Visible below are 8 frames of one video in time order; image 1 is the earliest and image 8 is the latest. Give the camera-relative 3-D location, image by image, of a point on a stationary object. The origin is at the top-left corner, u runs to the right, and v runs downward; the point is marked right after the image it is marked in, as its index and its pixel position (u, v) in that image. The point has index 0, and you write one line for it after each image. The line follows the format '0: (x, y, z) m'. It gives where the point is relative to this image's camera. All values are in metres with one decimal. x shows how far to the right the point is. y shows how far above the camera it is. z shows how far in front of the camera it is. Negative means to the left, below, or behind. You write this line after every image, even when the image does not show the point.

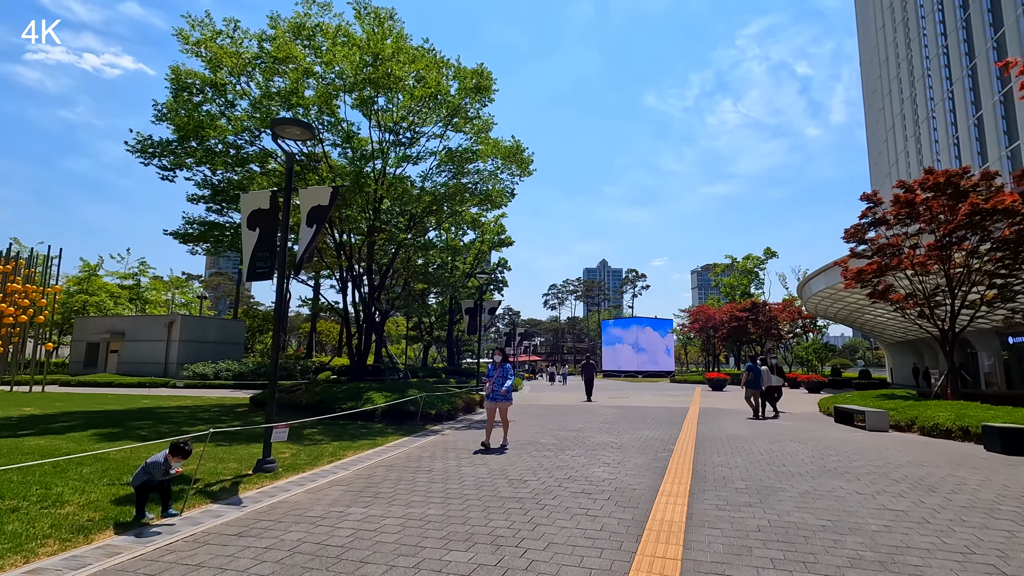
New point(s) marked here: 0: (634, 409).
0: (+3.9, -3.9, +17.5) m
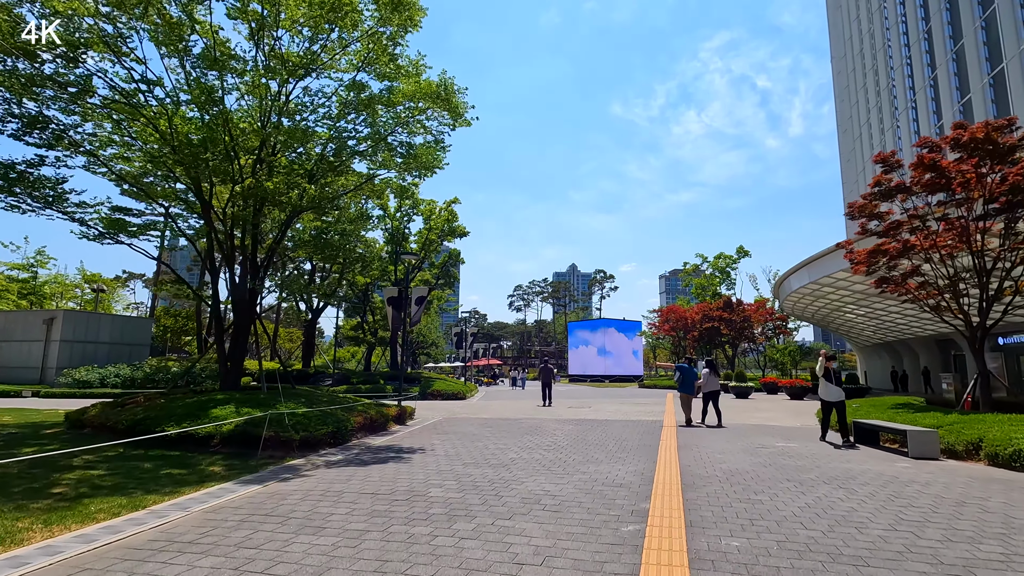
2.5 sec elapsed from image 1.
0: (+2.1, -3.5, +13.9) m
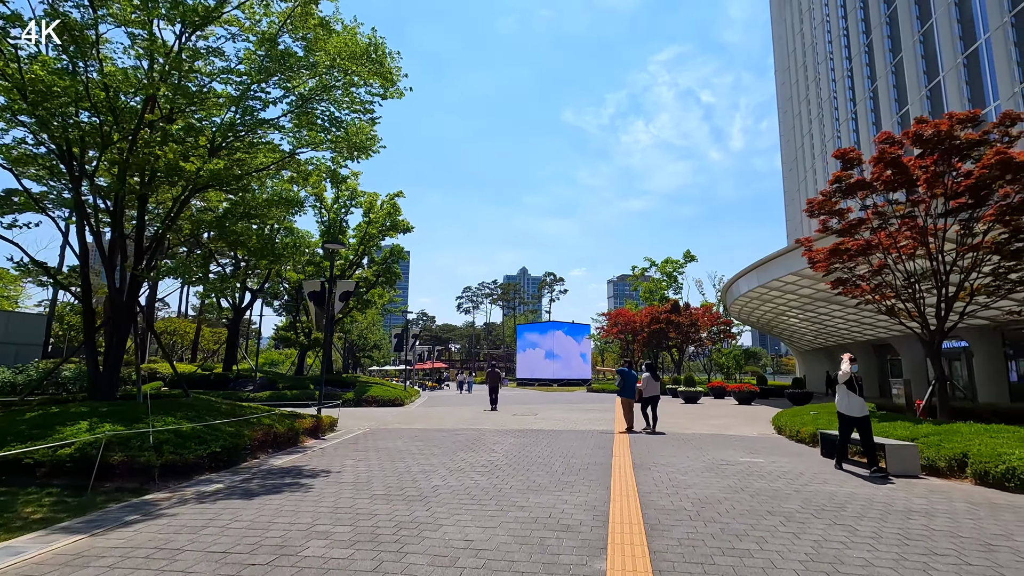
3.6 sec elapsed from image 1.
0: (+0.6, -3.4, +12.5) m
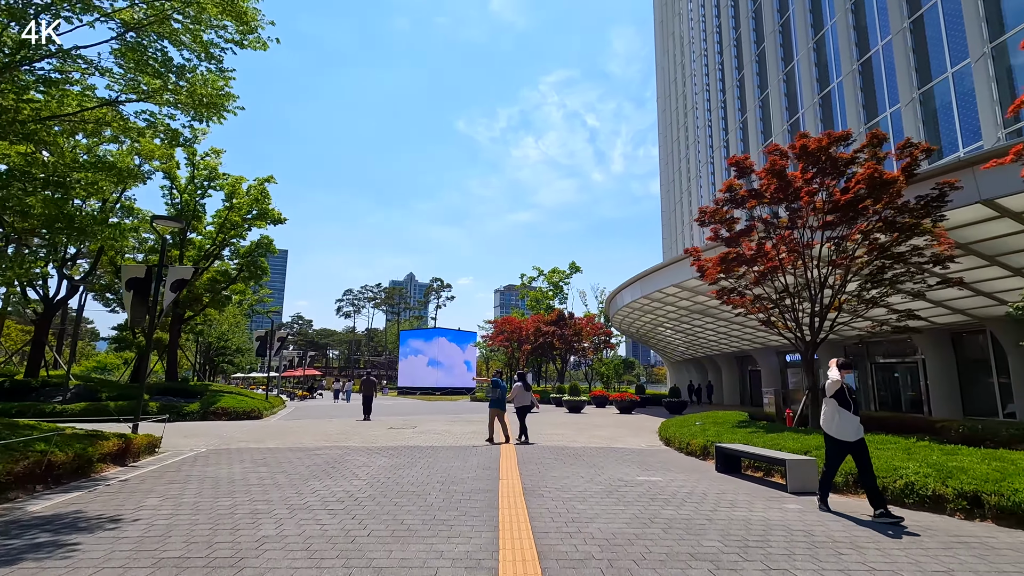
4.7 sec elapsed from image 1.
0: (-2.0, -3.3, +10.9) m
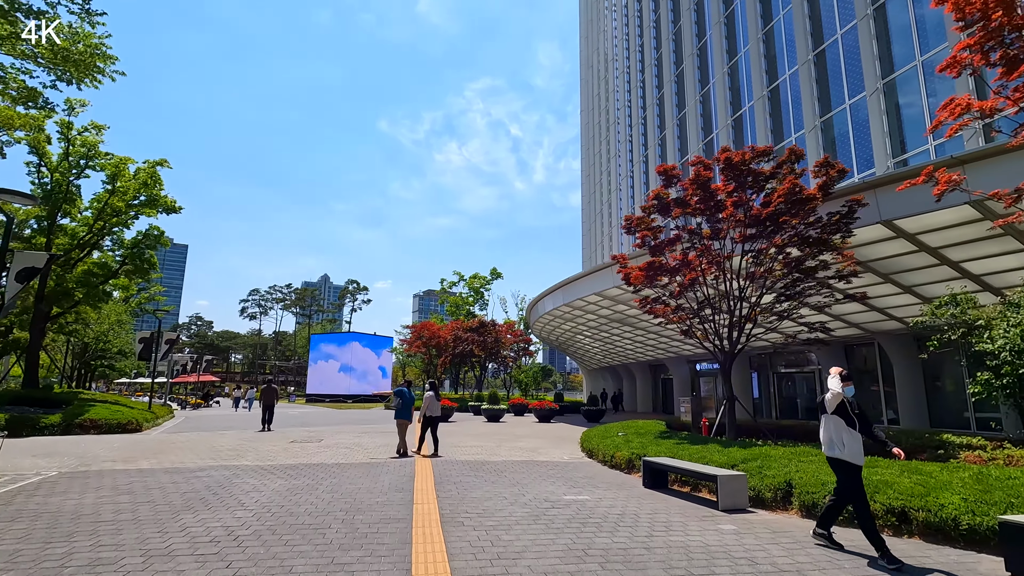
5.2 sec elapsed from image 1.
0: (-3.5, -3.3, +9.7) m
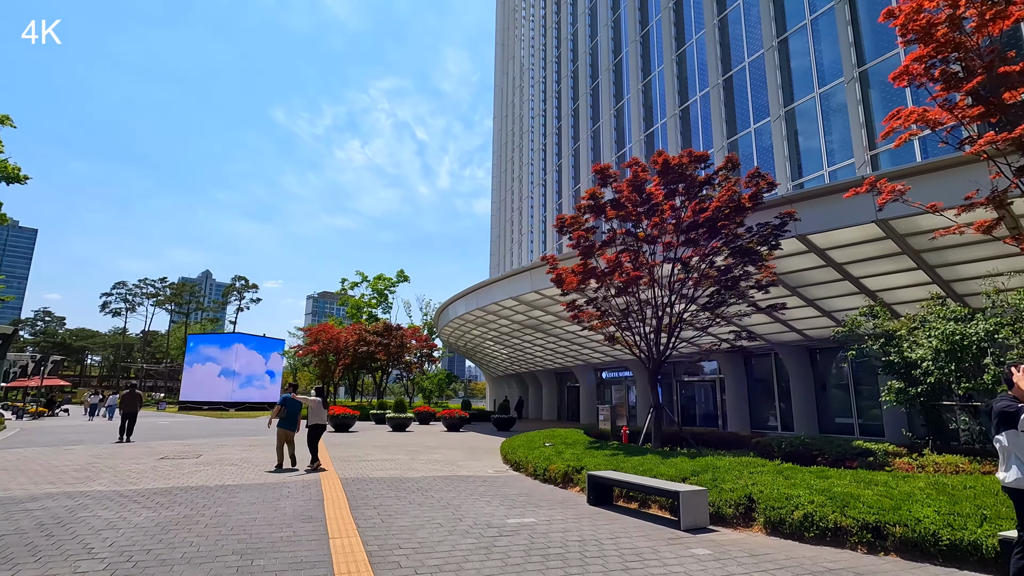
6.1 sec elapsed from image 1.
0: (-4.6, -3.1, +7.8) m
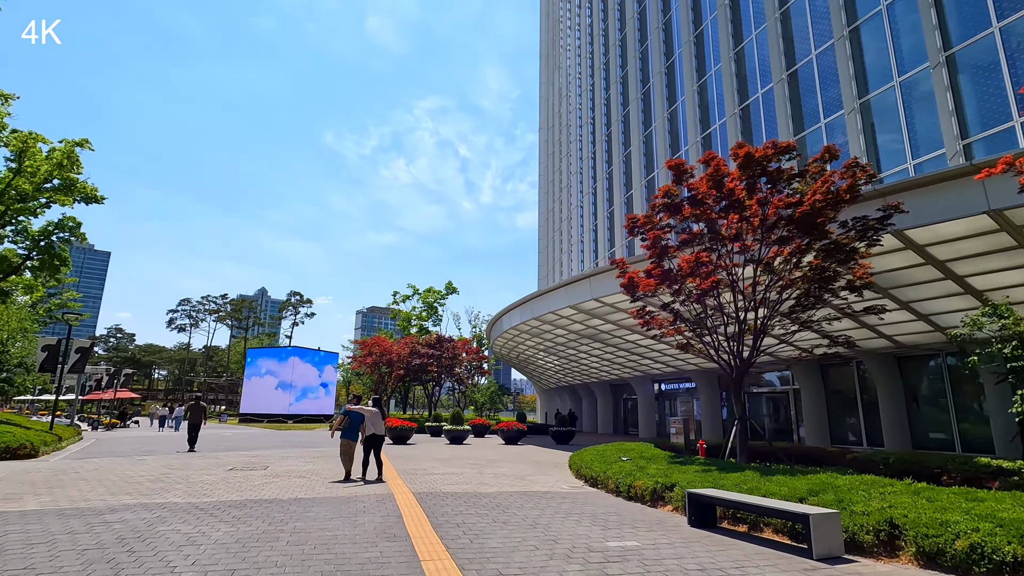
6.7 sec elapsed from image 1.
0: (-3.4, -3.1, +7.5) m
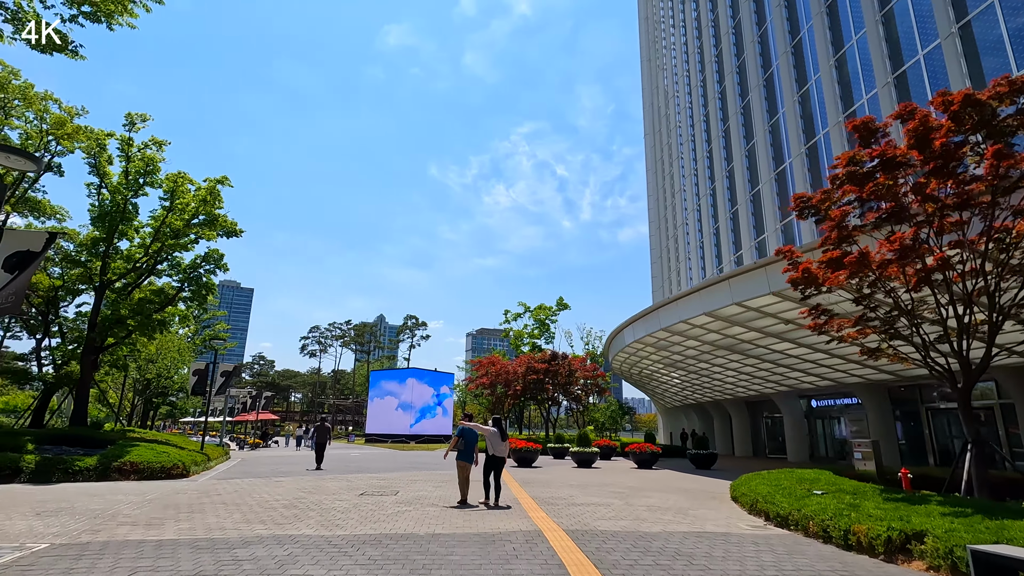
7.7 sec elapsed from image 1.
0: (-1.2, -3.2, +6.4) m
